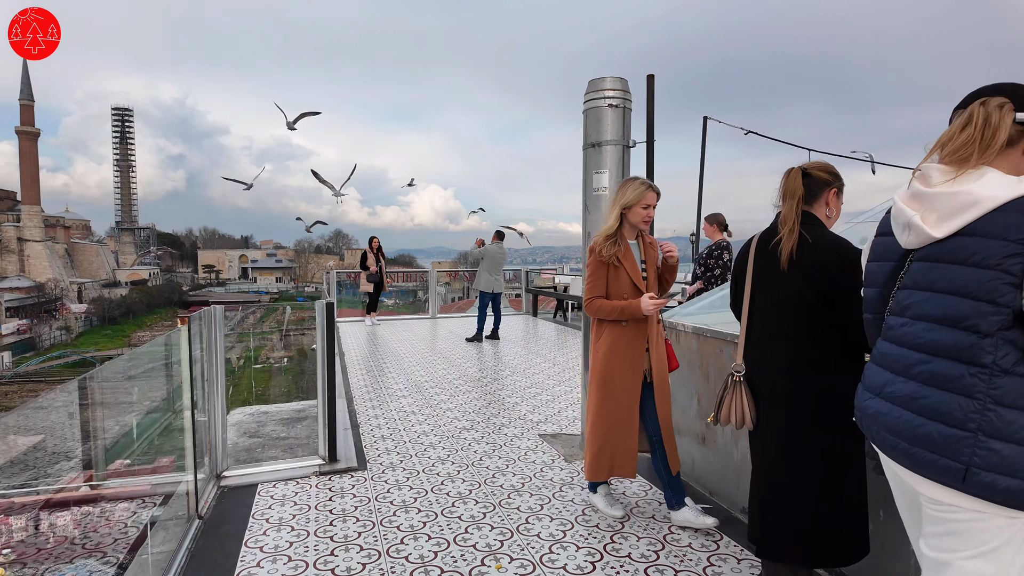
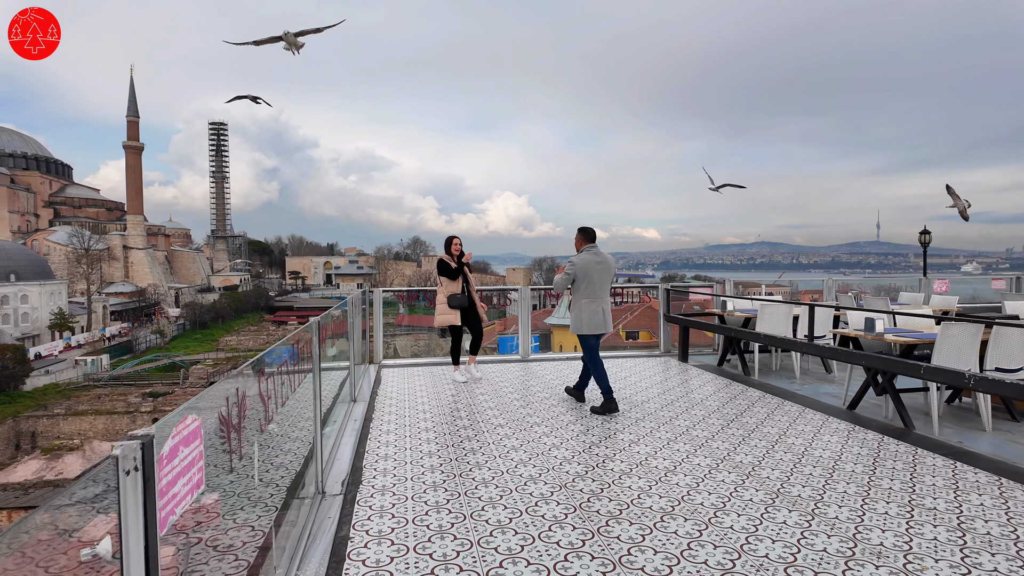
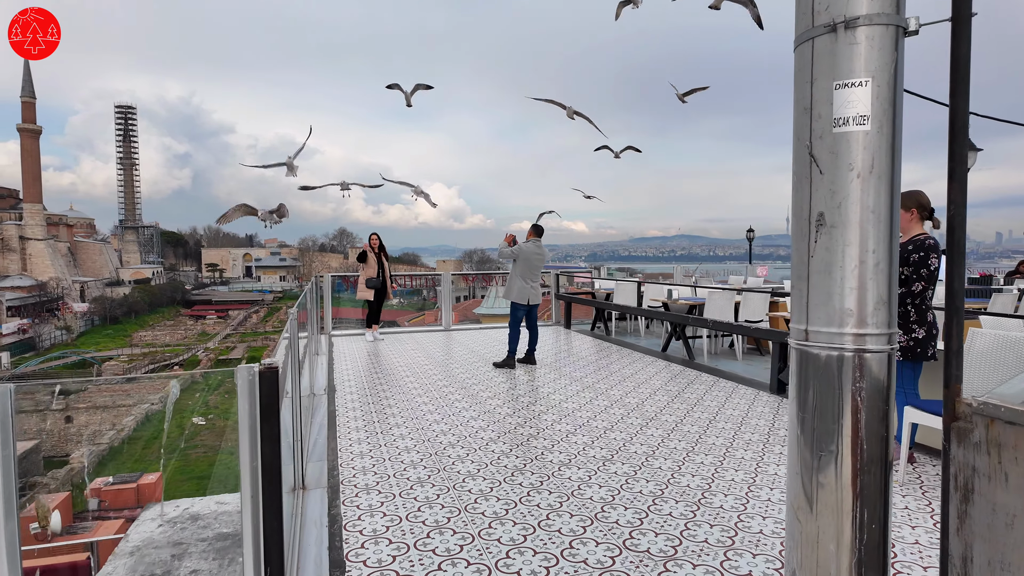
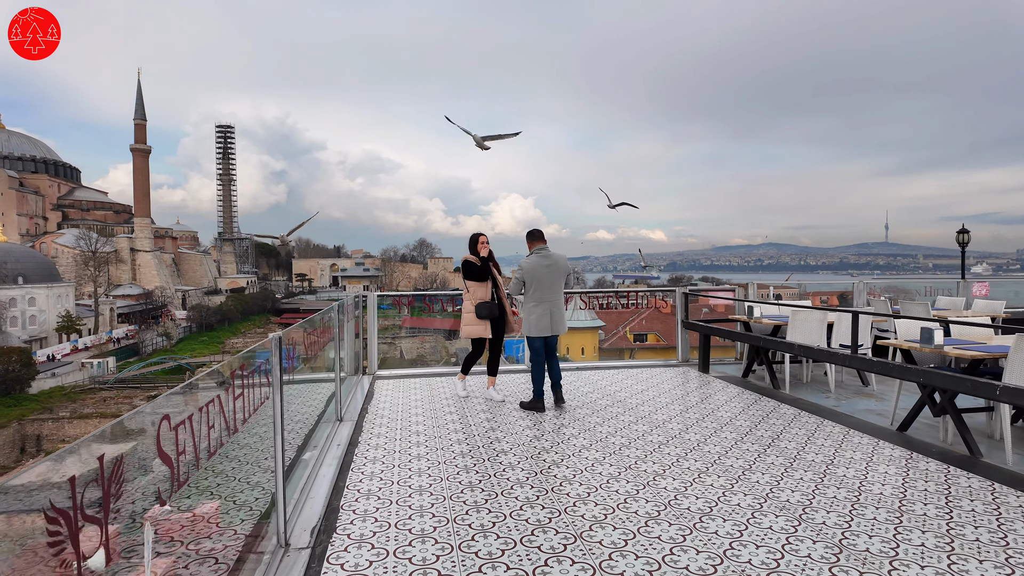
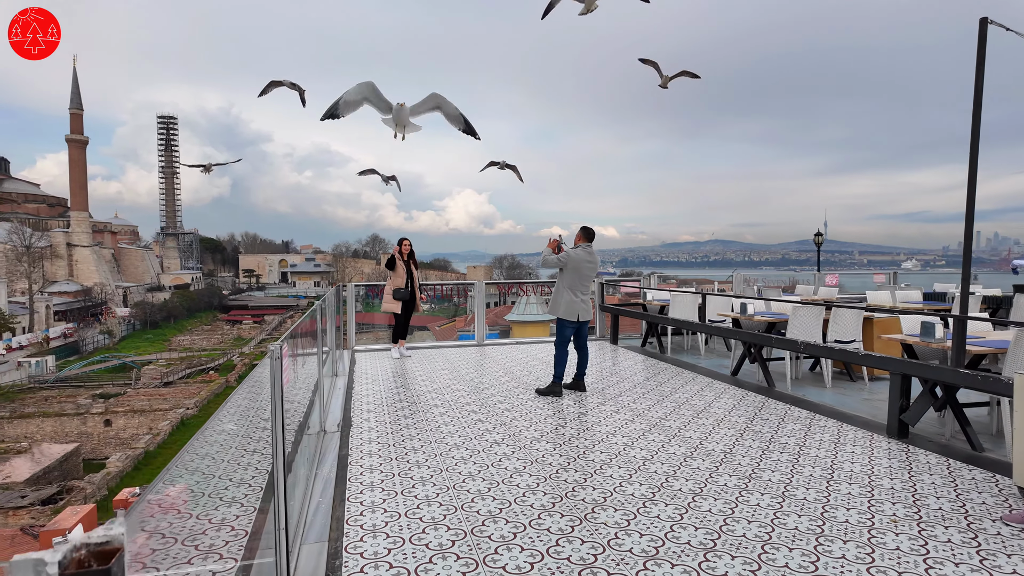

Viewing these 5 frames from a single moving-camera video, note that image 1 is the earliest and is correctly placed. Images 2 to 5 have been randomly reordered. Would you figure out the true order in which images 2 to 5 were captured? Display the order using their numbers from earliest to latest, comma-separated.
3, 5, 2, 4
